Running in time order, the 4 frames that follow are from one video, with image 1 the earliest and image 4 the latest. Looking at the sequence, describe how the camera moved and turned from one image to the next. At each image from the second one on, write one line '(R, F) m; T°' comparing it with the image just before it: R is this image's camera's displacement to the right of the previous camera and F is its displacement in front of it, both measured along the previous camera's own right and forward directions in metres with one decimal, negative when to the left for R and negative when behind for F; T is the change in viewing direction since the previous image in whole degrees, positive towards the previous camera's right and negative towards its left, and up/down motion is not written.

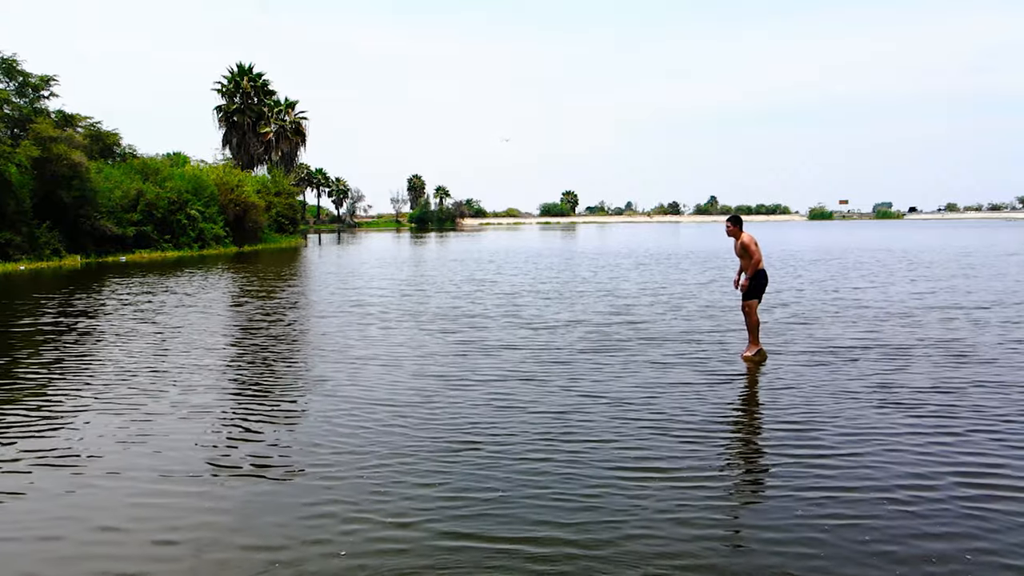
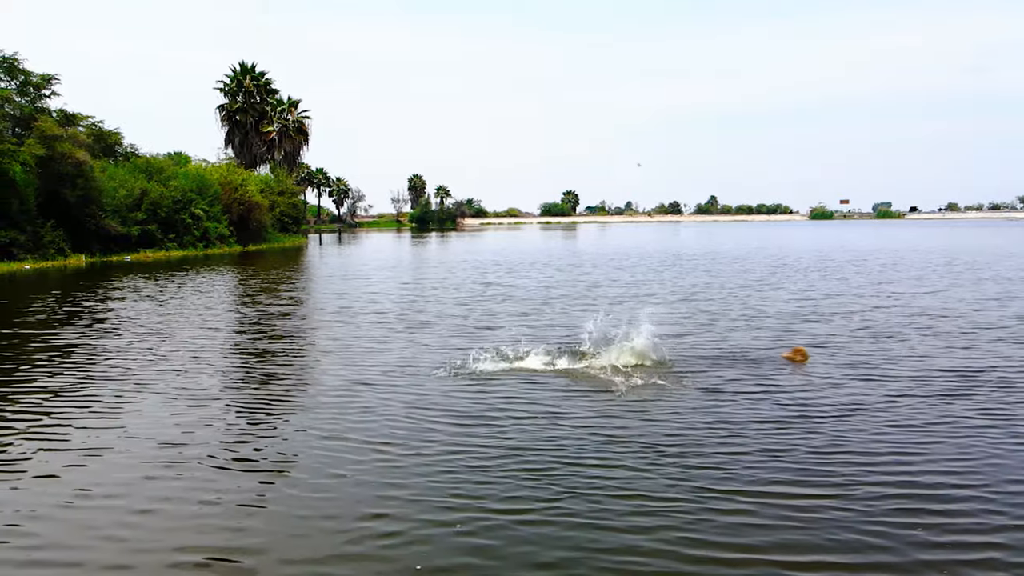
(-0.7, +0.6) m; 0°
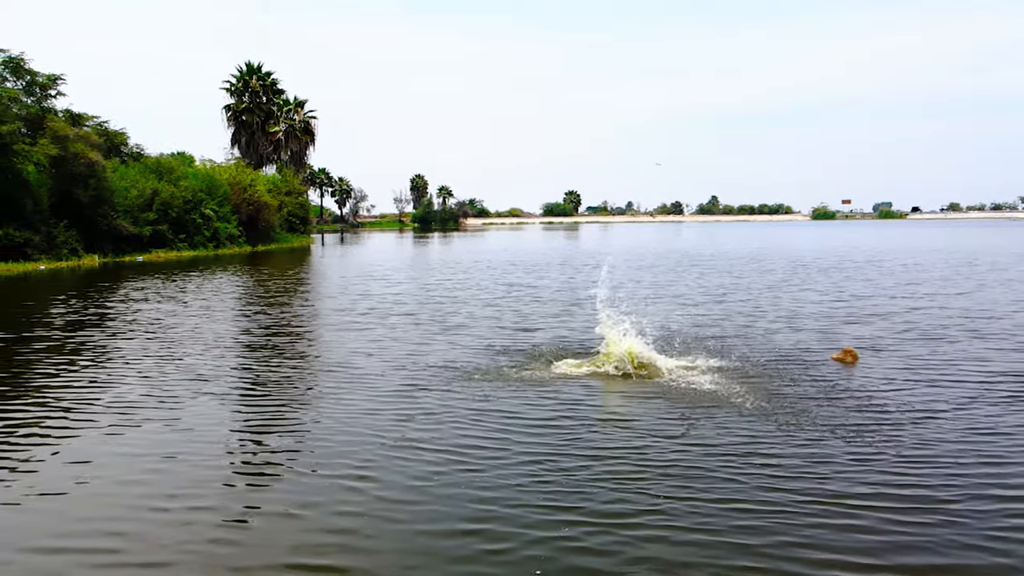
(-0.9, +0.1) m; 0°
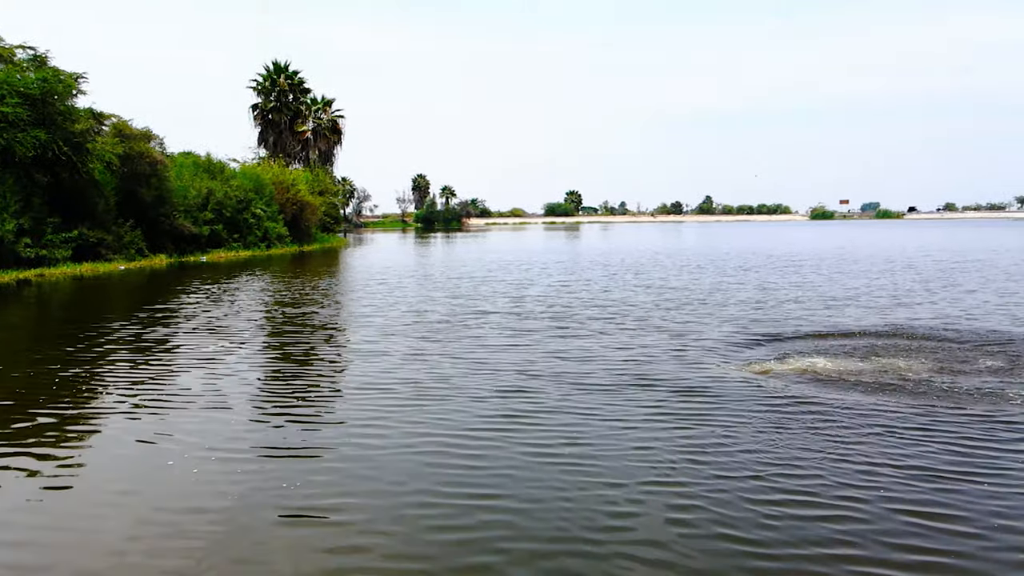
(-5.4, +0.8) m; +1°
